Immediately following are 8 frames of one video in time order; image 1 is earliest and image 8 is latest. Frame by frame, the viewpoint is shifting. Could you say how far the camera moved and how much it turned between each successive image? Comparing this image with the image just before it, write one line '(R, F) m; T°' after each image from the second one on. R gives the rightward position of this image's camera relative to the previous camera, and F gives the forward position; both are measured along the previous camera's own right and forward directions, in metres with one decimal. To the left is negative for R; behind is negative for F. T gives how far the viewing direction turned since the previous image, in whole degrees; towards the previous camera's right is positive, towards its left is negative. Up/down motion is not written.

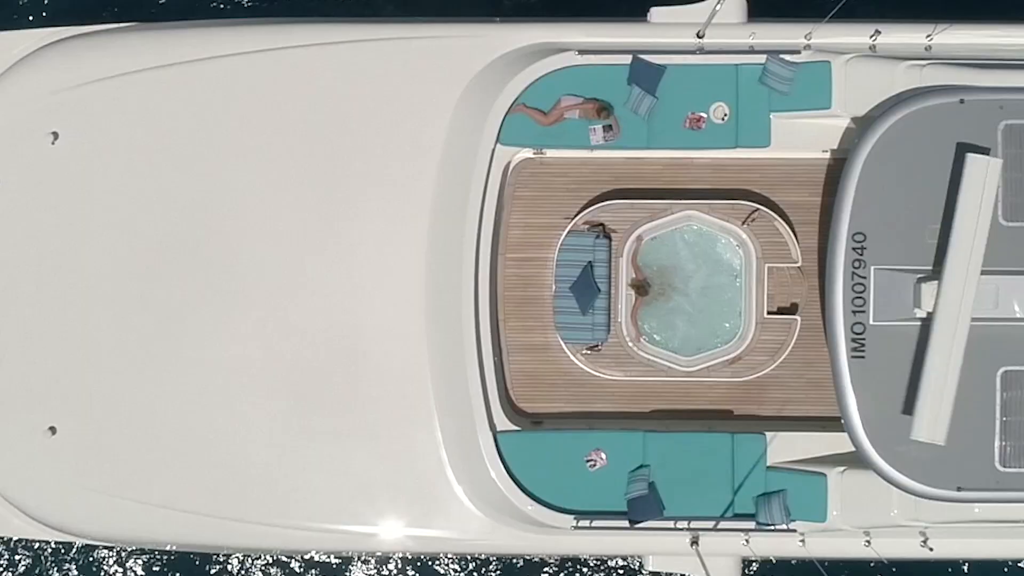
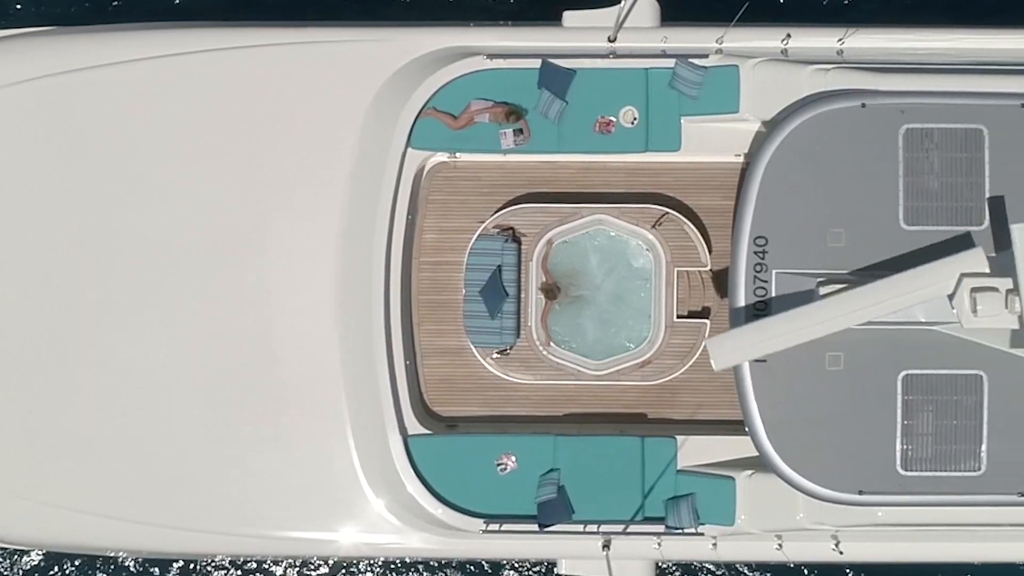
(+0.3, 0.0) m; 0°
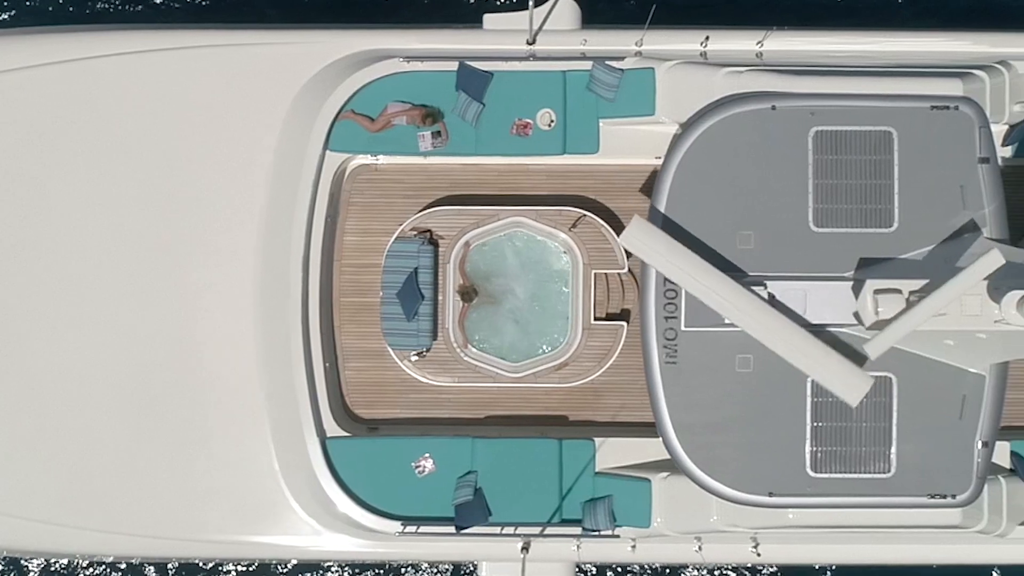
(+0.3, 0.0) m; 0°
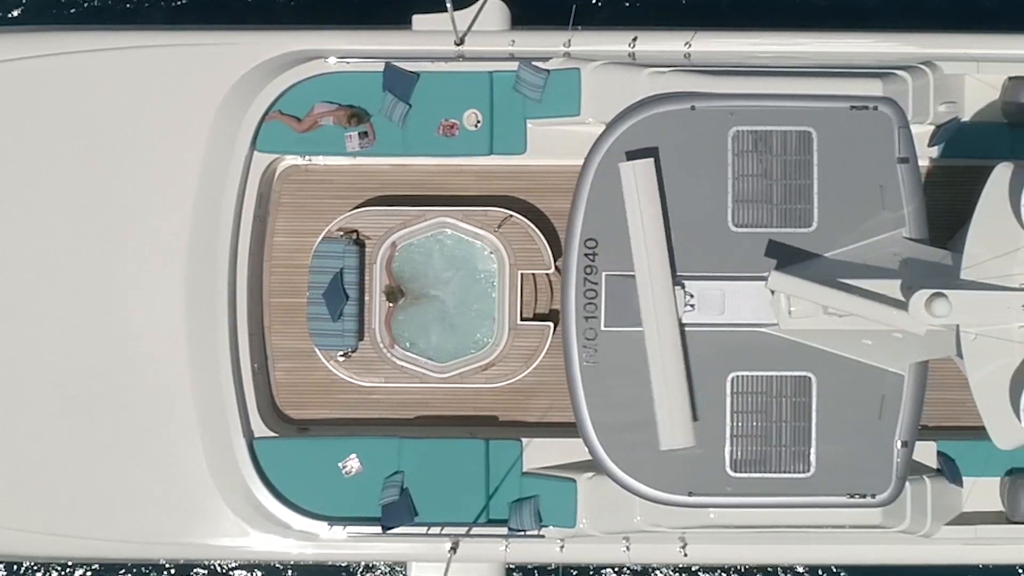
(+0.3, 0.0) m; 0°
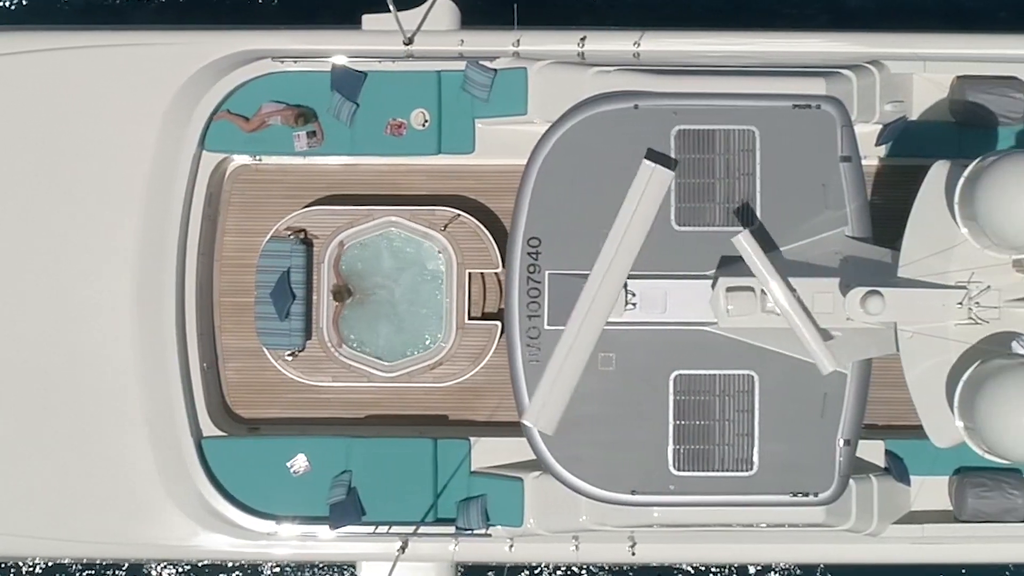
(+0.2, 0.0) m; 0°
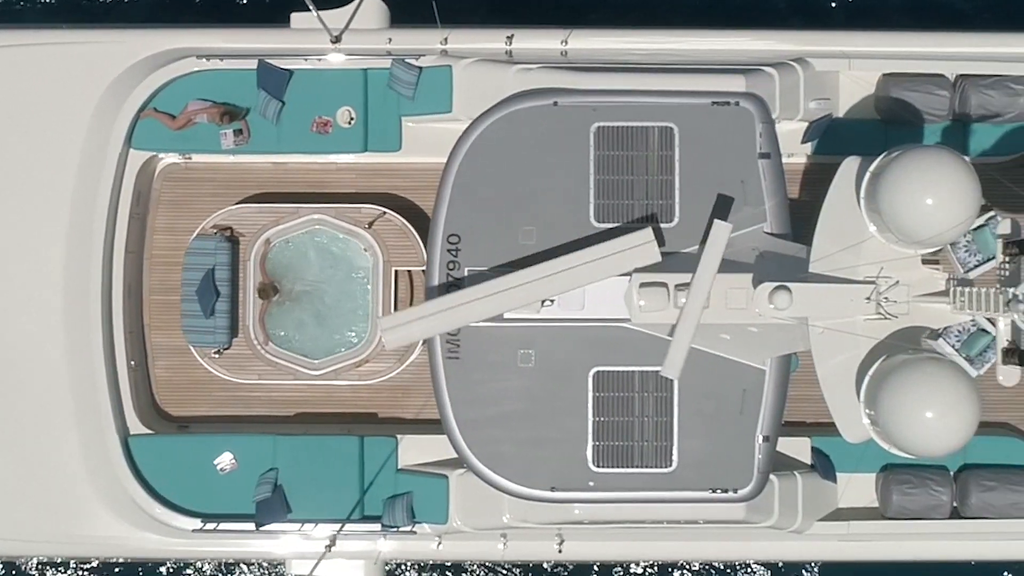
(+0.3, 0.0) m; 0°
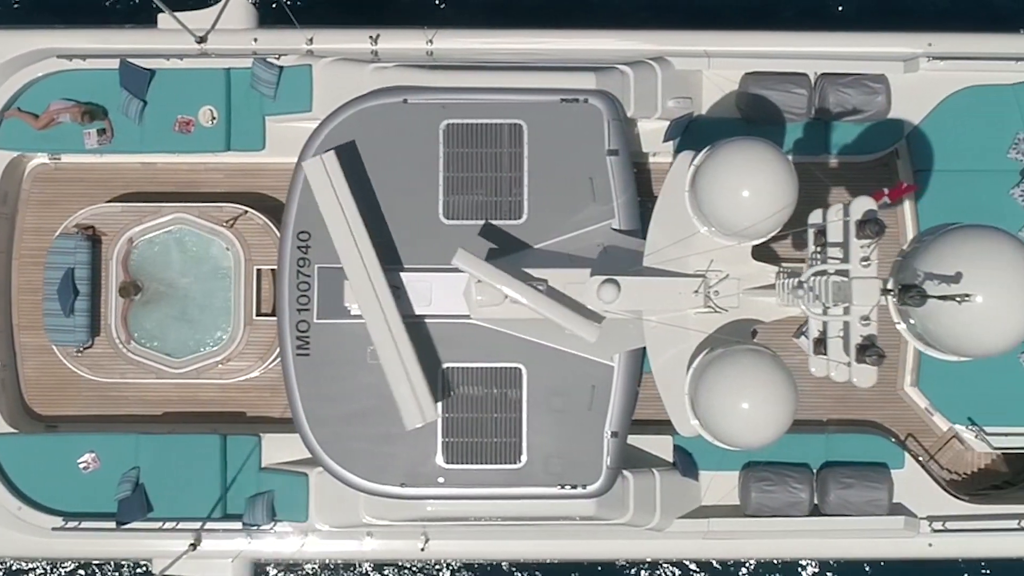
(+0.5, 0.0) m; 0°
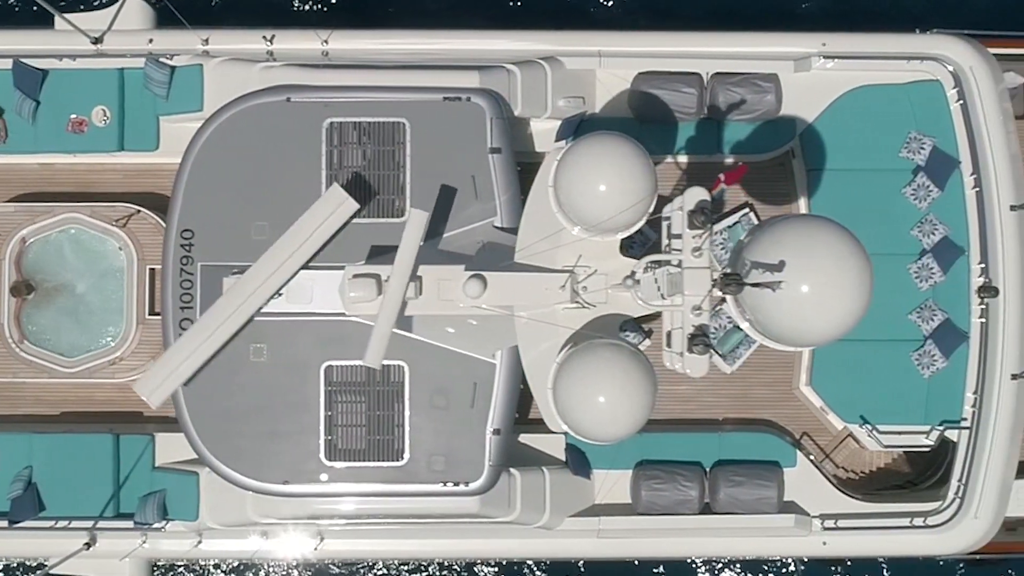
(+0.4, 0.0) m; 0°
